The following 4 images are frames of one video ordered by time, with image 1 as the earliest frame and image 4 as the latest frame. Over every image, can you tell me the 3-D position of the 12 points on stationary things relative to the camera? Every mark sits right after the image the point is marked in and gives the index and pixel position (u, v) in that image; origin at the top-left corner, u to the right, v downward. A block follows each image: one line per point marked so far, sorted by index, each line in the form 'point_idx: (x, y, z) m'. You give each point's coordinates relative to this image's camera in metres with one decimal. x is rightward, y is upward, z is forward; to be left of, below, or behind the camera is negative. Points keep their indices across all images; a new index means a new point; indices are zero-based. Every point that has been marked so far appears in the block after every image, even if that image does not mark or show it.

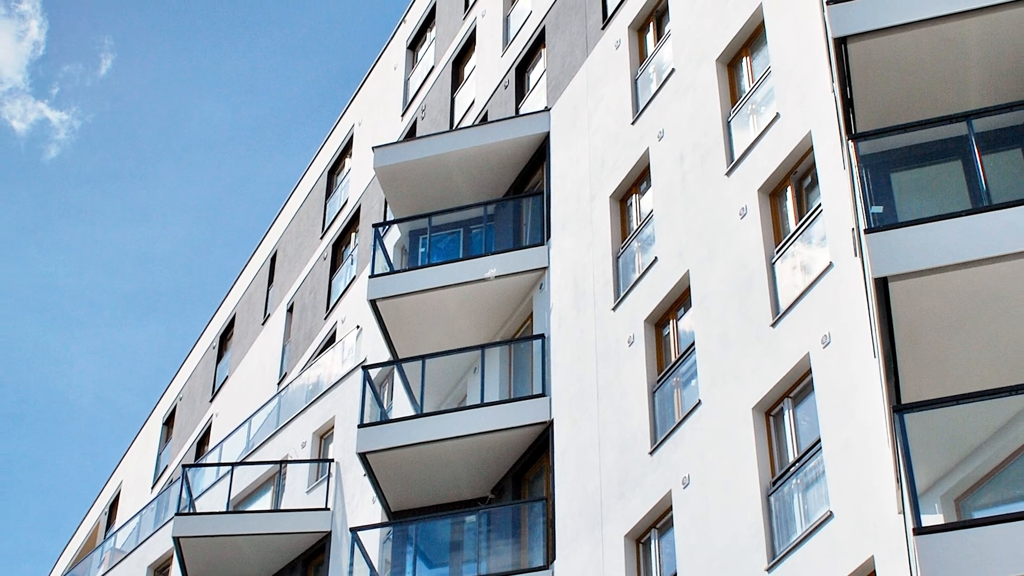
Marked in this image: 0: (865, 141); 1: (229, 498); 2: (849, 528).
0: (+2.8, +1.2, +11.0) m
1: (-3.7, -2.8, +19.0) m
2: (+2.6, -1.8, +10.4) m
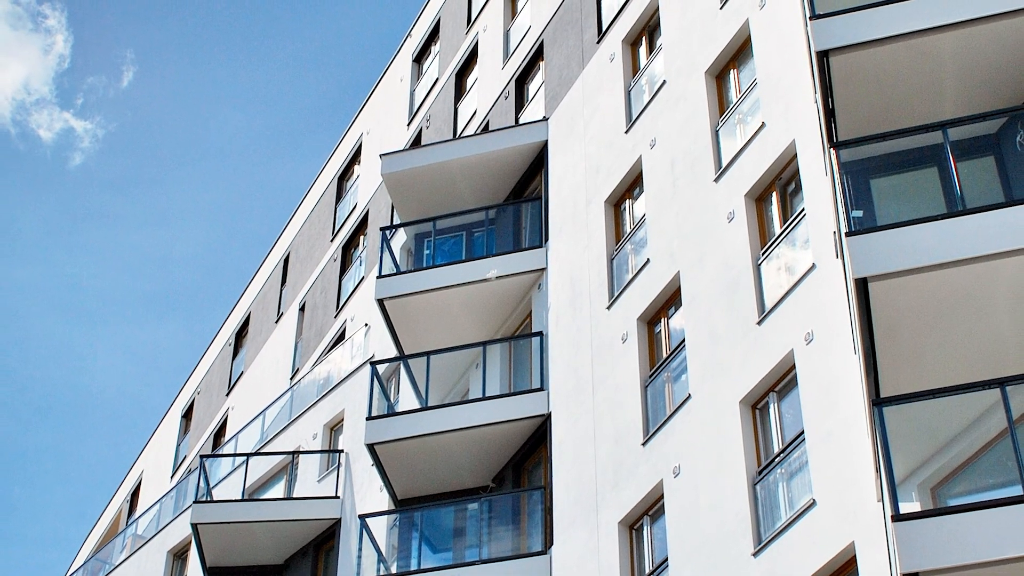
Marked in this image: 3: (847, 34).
0: (+2.8, +1.2, +11.8) m
1: (-3.7, -2.8, +19.7) m
2: (+2.6, -1.8, +11.2) m
3: (+3.0, +2.3, +12.7) m
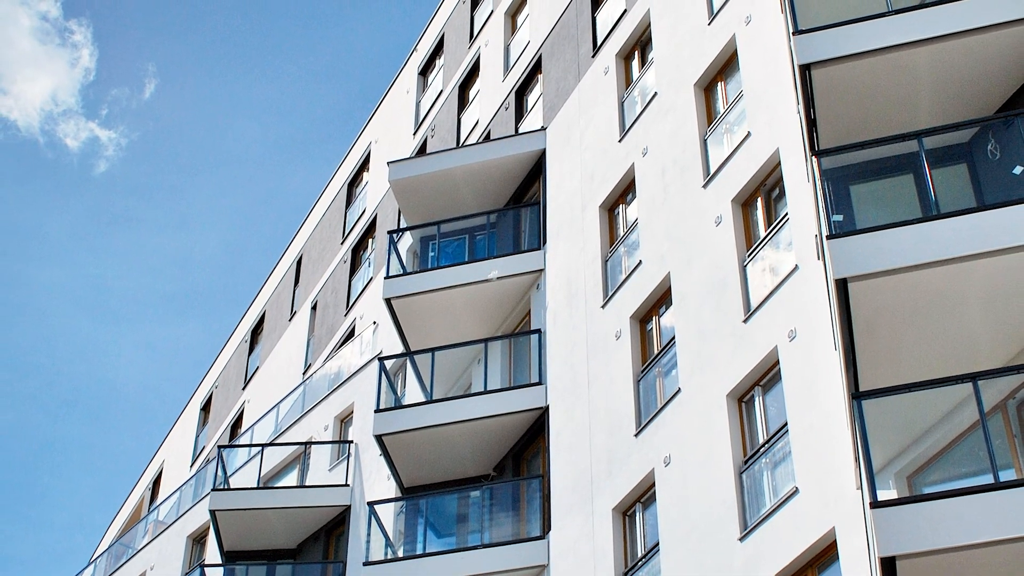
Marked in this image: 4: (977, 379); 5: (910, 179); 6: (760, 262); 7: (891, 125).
0: (+2.8, +1.2, +12.6) m
1: (-3.7, -2.8, +20.6) m
2: (+2.6, -1.8, +12.1) m
3: (+3.0, +2.3, +13.6) m
4: (+3.5, -0.7, +10.7) m
5: (+3.5, +1.0, +12.4) m
6: (+2.5, +0.3, +14.1) m
7: (+3.9, +1.7, +14.4) m
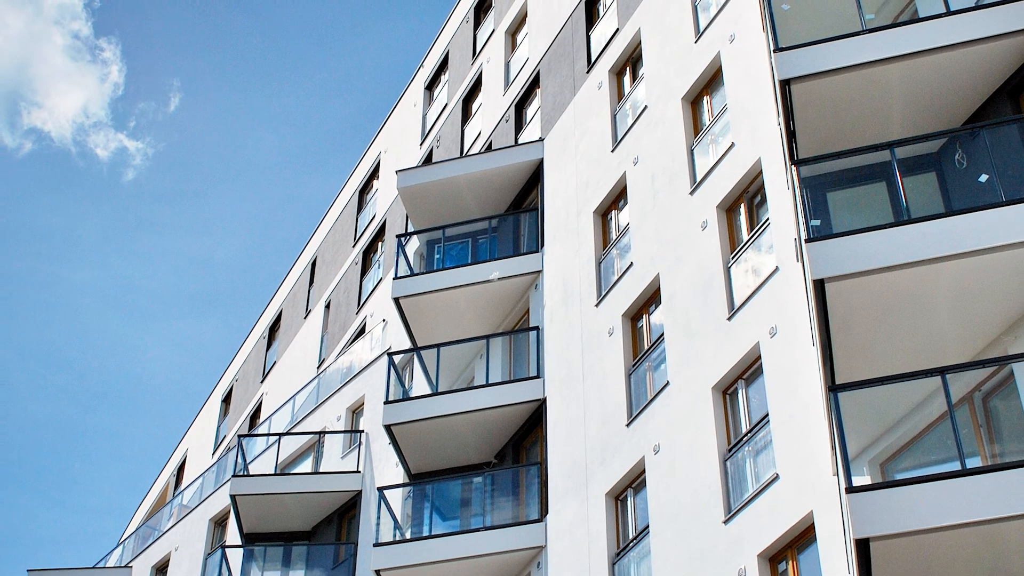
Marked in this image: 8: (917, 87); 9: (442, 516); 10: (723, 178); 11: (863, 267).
0: (+2.8, +1.2, +13.8) m
1: (-3.8, -2.8, +21.7) m
2: (+2.6, -1.8, +13.2) m
3: (+3.0, +2.3, +14.7) m
4: (+3.5, -0.7, +11.8) m
5: (+3.5, +1.0, +13.5) m
6: (+2.5, +0.3, +15.2) m
7: (+3.9, +1.7, +15.5) m
8: (+4.3, +2.1, +15.0) m
9: (-0.9, -2.9, +17.8) m
10: (+2.4, +1.2, +15.9) m
11: (+3.2, +0.2, +13.1) m
